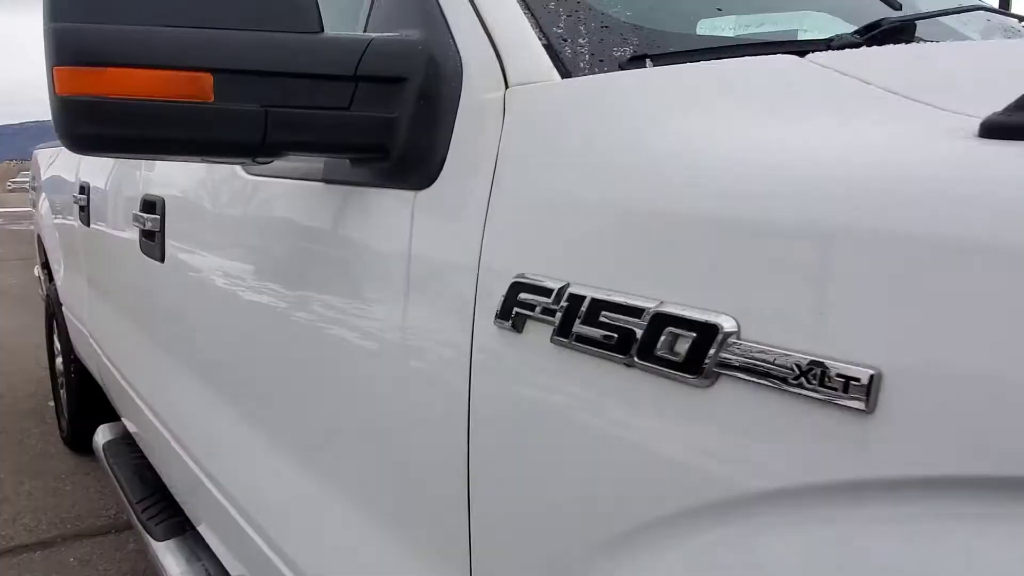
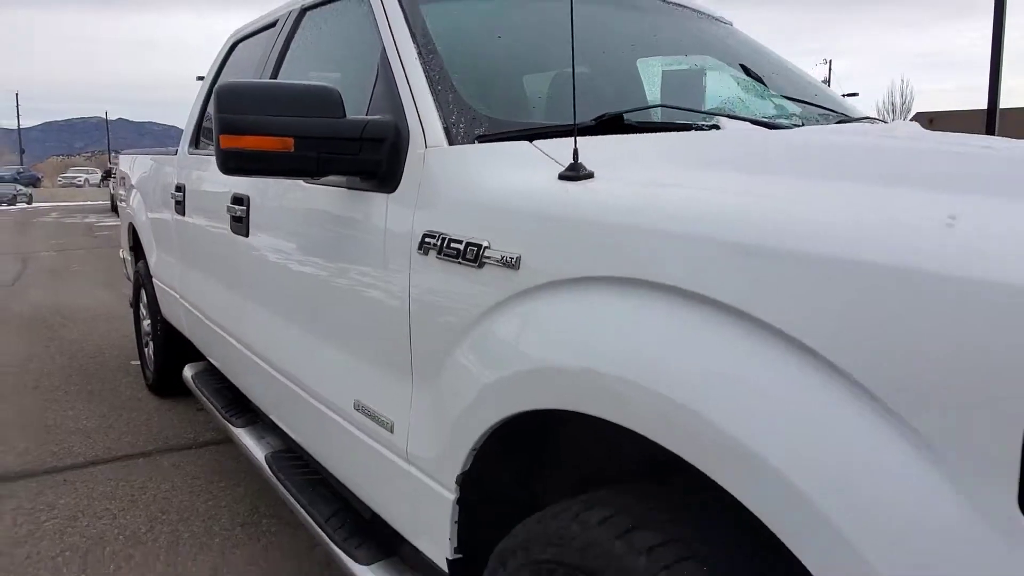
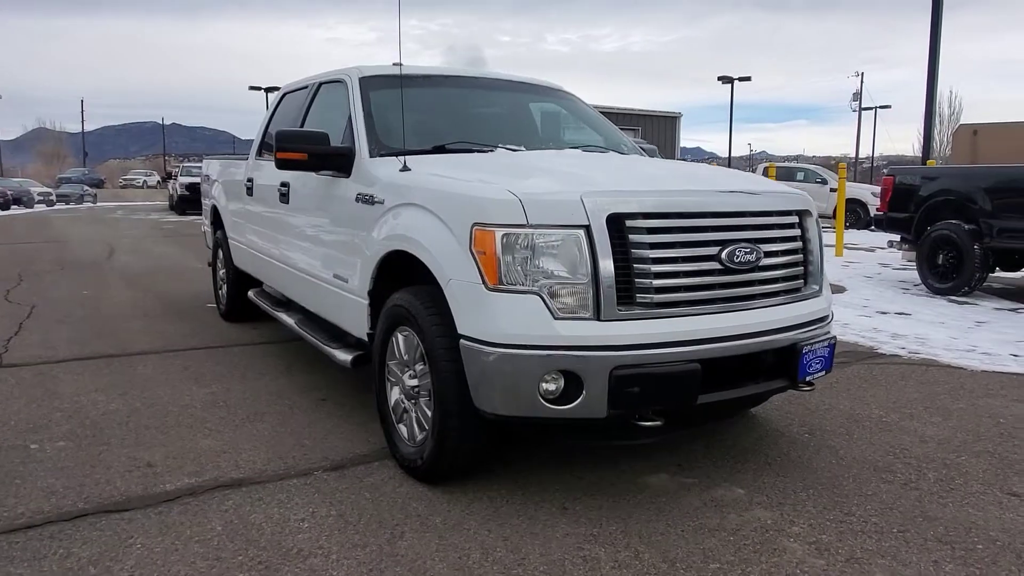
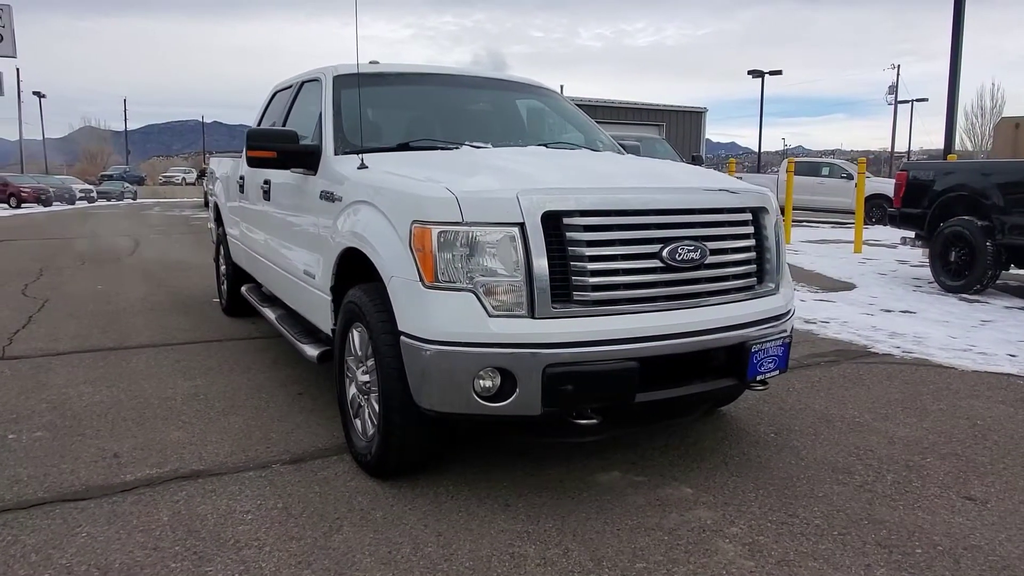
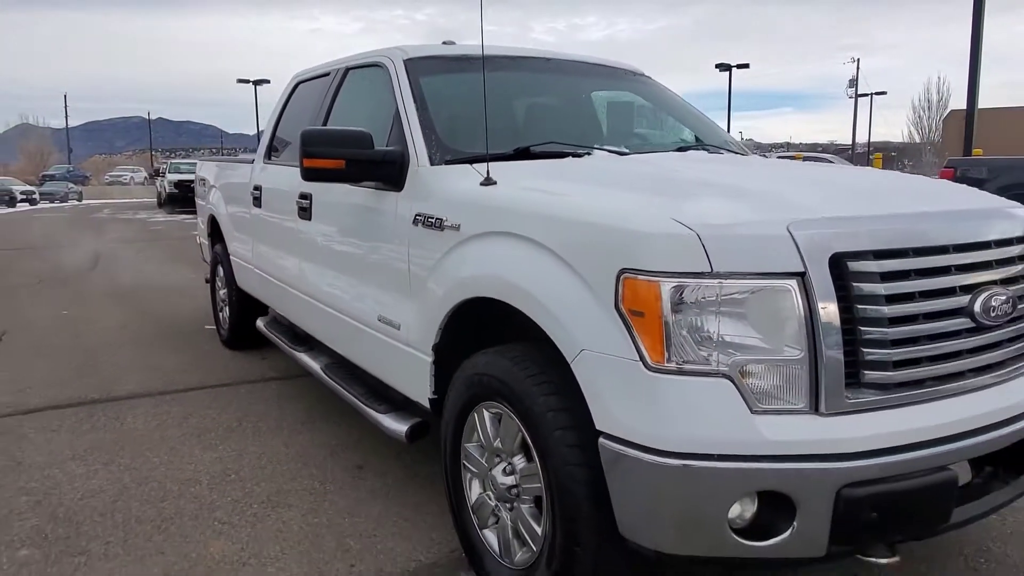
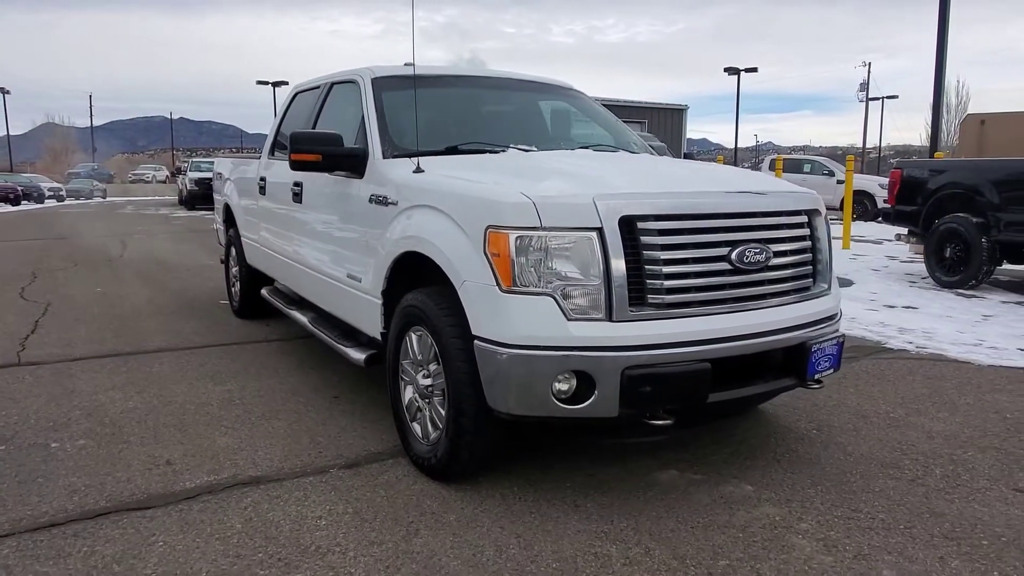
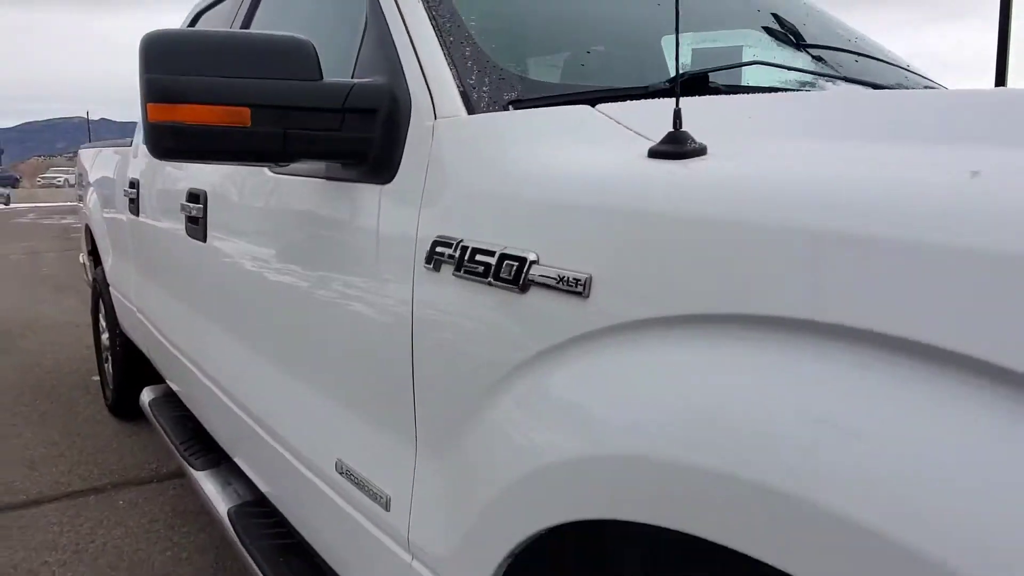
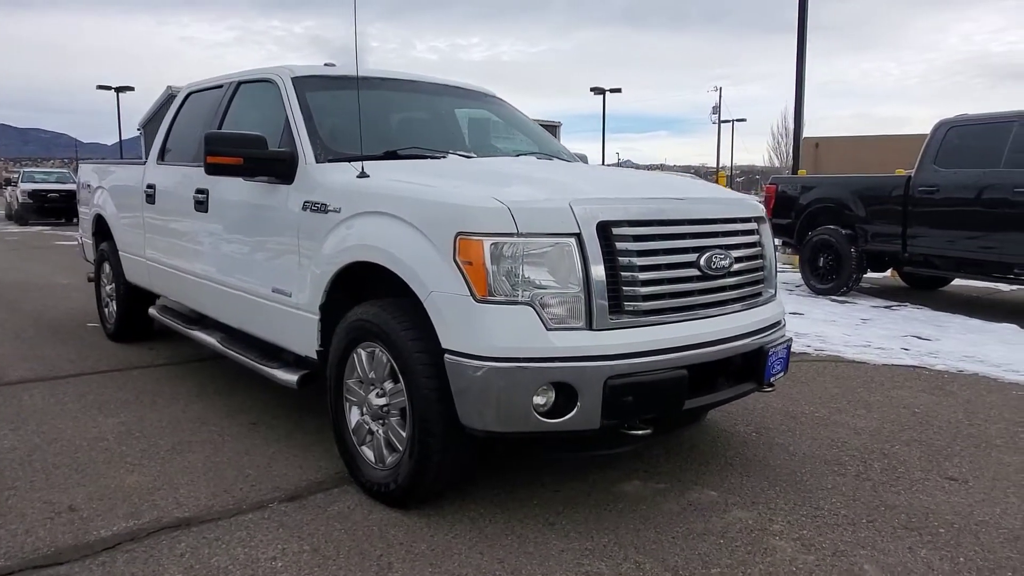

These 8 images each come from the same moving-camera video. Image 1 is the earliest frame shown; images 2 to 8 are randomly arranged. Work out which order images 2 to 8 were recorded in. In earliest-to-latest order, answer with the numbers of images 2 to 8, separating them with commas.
7, 2, 5, 6, 4, 3, 8
